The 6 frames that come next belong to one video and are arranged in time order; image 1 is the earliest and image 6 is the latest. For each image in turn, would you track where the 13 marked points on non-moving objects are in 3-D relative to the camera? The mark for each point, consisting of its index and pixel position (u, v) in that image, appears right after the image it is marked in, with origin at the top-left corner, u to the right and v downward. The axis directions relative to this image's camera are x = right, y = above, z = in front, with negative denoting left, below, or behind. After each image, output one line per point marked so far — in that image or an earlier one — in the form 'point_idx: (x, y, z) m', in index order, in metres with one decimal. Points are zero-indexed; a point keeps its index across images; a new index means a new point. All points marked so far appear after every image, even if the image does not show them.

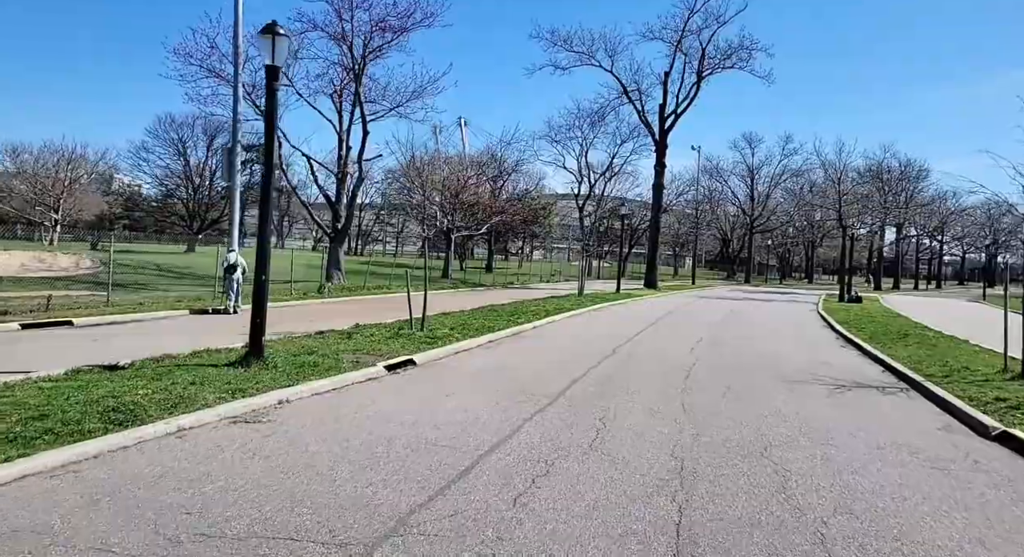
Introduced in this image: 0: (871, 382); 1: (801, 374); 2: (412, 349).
0: (+5.5, -1.6, +10.7) m
1: (+4.7, -1.6, +11.4) m
2: (-1.6, -1.1, +11.0) m
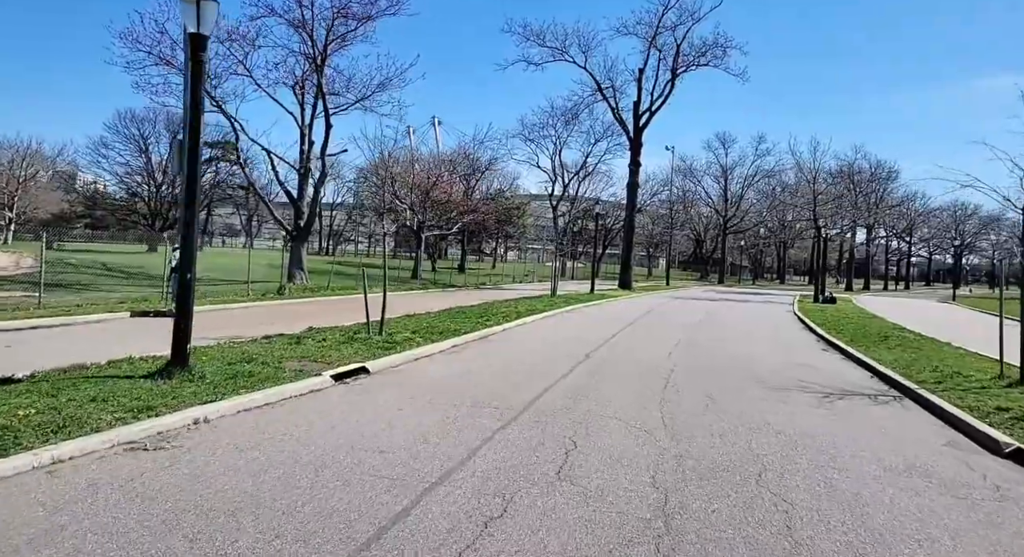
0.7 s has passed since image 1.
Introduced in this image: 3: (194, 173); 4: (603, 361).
0: (+5.0, -1.6, +10.0) m
1: (+4.1, -1.6, +10.6) m
2: (-2.1, -1.1, +10.1) m
3: (-3.3, +1.1, +7.3) m
4: (+1.6, -1.5, +12.2) m
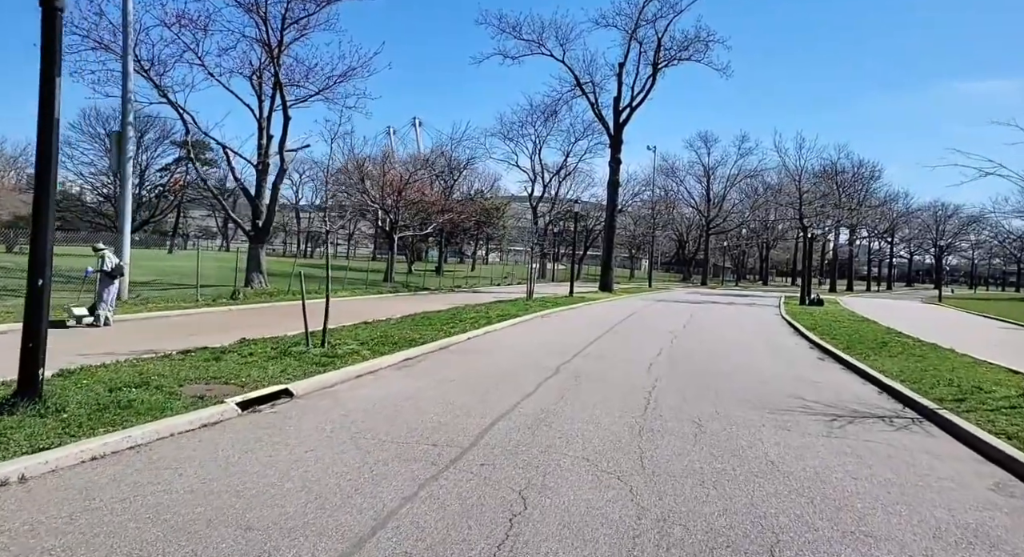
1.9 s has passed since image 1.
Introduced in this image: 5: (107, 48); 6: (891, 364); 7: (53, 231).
0: (+4.5, -1.6, +8.7) m
1: (+3.6, -1.6, +9.3) m
2: (-2.7, -1.2, +8.6) m
3: (-3.8, +1.0, +5.7) m
4: (+1.0, -1.5, +10.8) m
5: (-10.8, +6.2, +18.6) m
6: (+7.0, -1.6, +12.8) m
7: (-3.8, +0.4, +5.7) m
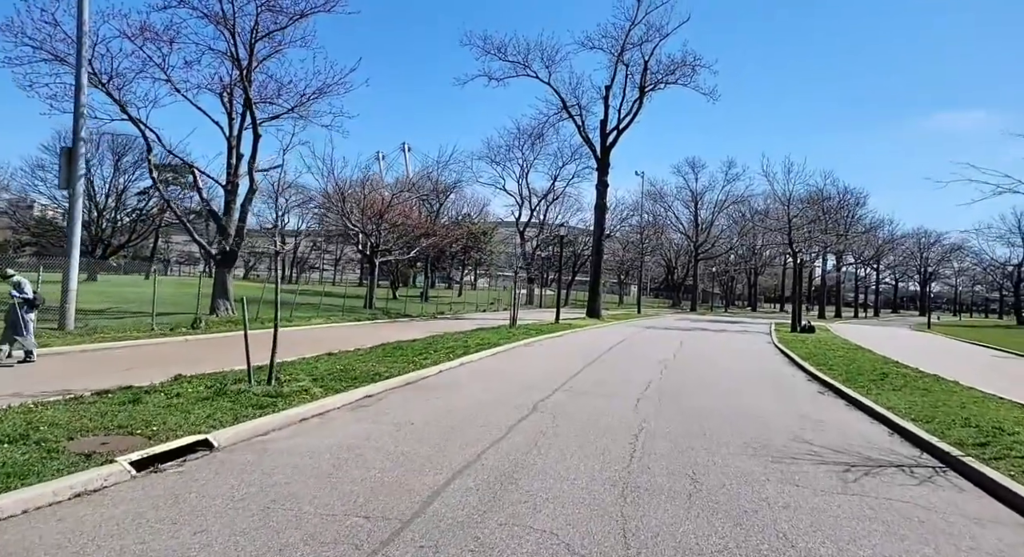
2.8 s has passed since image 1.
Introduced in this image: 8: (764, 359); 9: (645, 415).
0: (+4.1, -2.0, +7.6) m
1: (+3.2, -1.9, +8.1) m
2: (-3.0, -1.5, +7.4) m
3: (-4.2, +0.8, +4.6) m
4: (+0.6, -1.9, +9.6) m
5: (-11.4, +5.5, +17.5) m
6: (+6.6, -2.1, +11.8) m
7: (-4.1, +0.2, +4.6) m
8: (+7.1, -2.3, +19.7) m
9: (+1.9, -2.0, +9.8) m
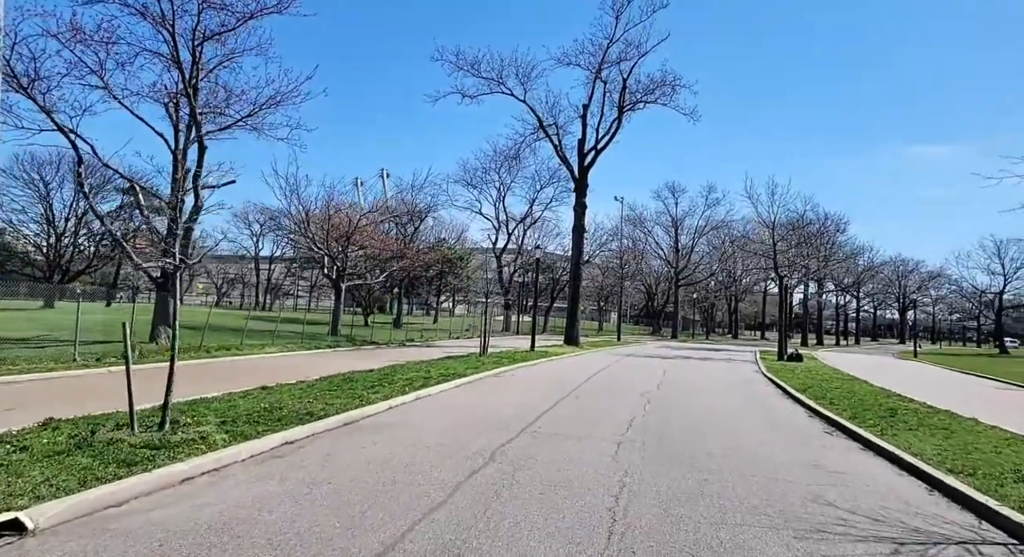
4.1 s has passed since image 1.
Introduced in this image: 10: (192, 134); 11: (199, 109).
0: (+3.6, -2.1, +5.9) m
1: (+2.7, -2.1, +6.5) m
2: (-3.5, -1.6, +5.5) m
3: (-4.6, +0.8, +2.8) m
4: (+0.1, -2.1, +7.9) m
5: (-12.1, +5.0, +15.7) m
6: (+6.0, -2.4, +10.2) m
7: (-4.5, +0.2, +2.8) m
8: (+6.3, -2.9, +18.1) m
9: (+1.3, -2.2, +8.1) m
10: (-9.0, +4.2, +19.8) m
11: (-8.8, +4.8, +19.5) m
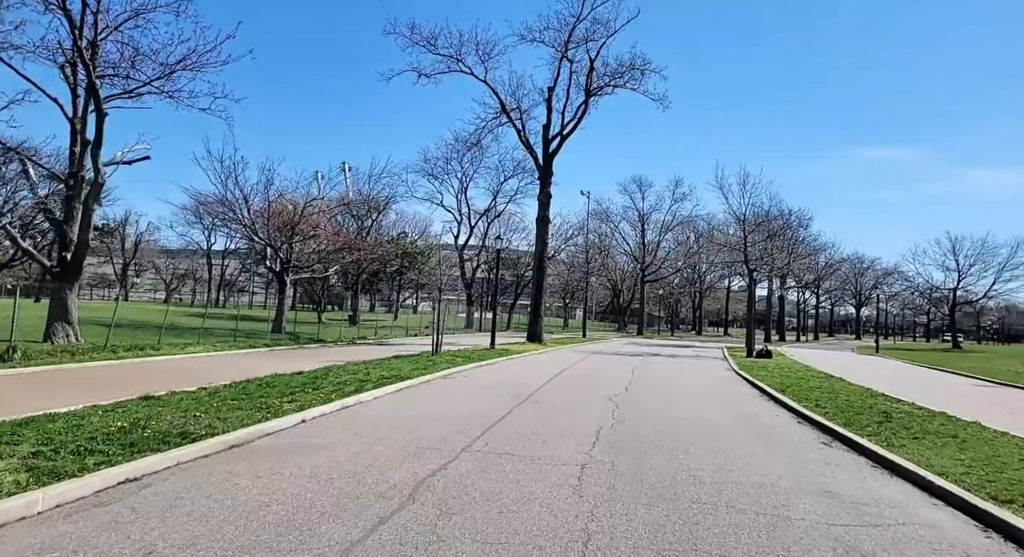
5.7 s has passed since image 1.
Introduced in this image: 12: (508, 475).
0: (+3.1, -1.9, +4.0) m
1: (+2.2, -1.9, +4.5) m
2: (-4.0, -1.4, +3.3) m
3: (-4.9, +1.0, +0.5) m
4: (-0.5, -1.9, +5.8) m
5: (-13.1, +5.2, +13.0) m
6: (+5.2, -2.2, +8.4) m
7: (-4.9, +0.4, +0.5) m
8: (+5.2, -2.7, +16.3) m
9: (+0.7, -2.0, +6.1) m
10: (-10.2, +4.5, +17.2) m
11: (-10.0, +5.0, +16.9) m
12: (-0.1, -2.0, +6.9) m
